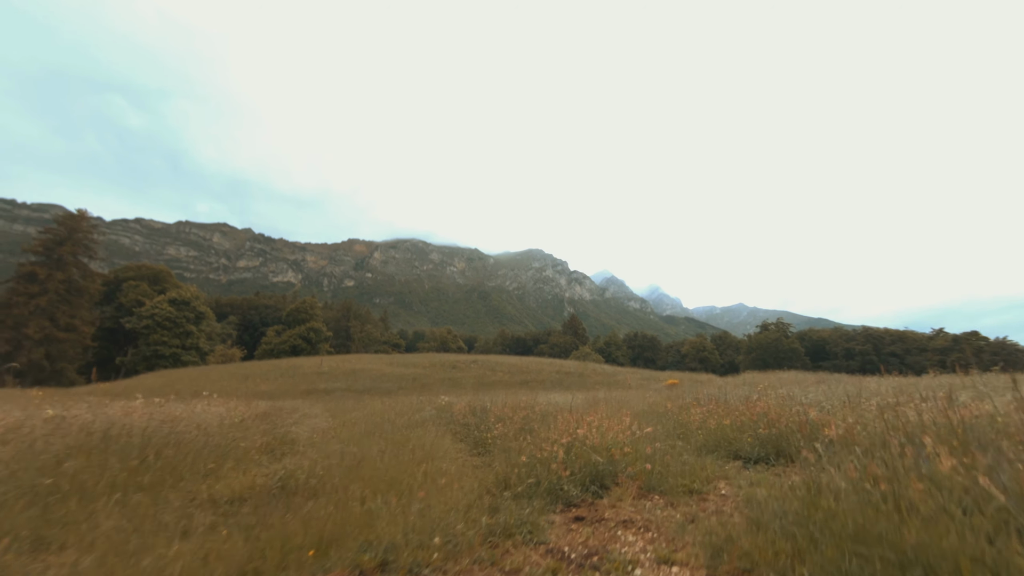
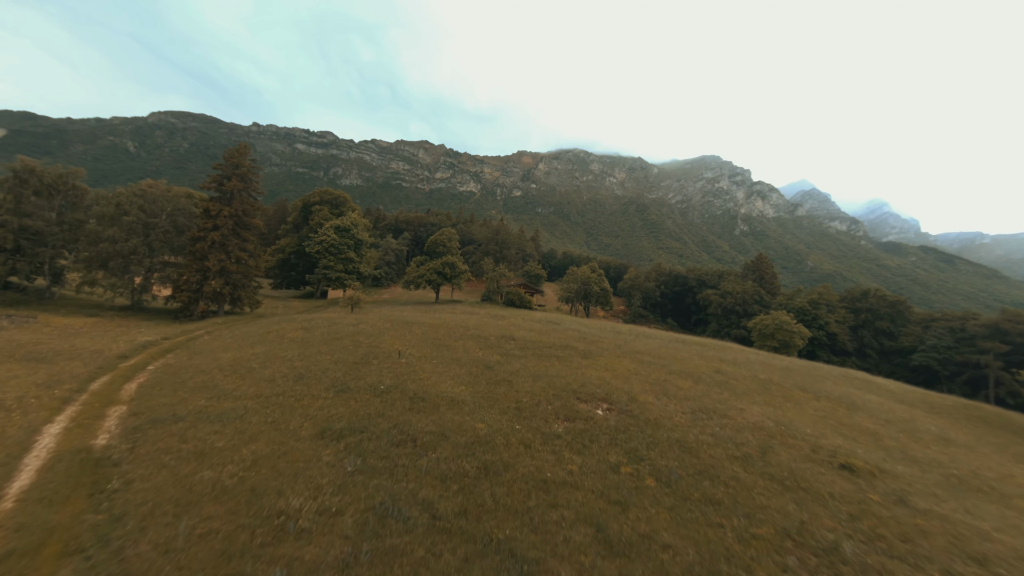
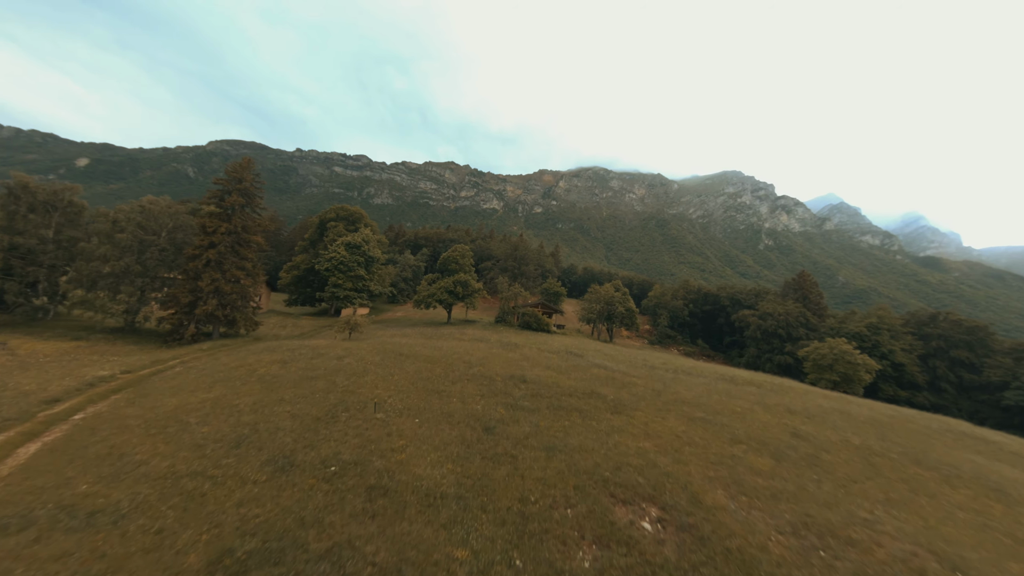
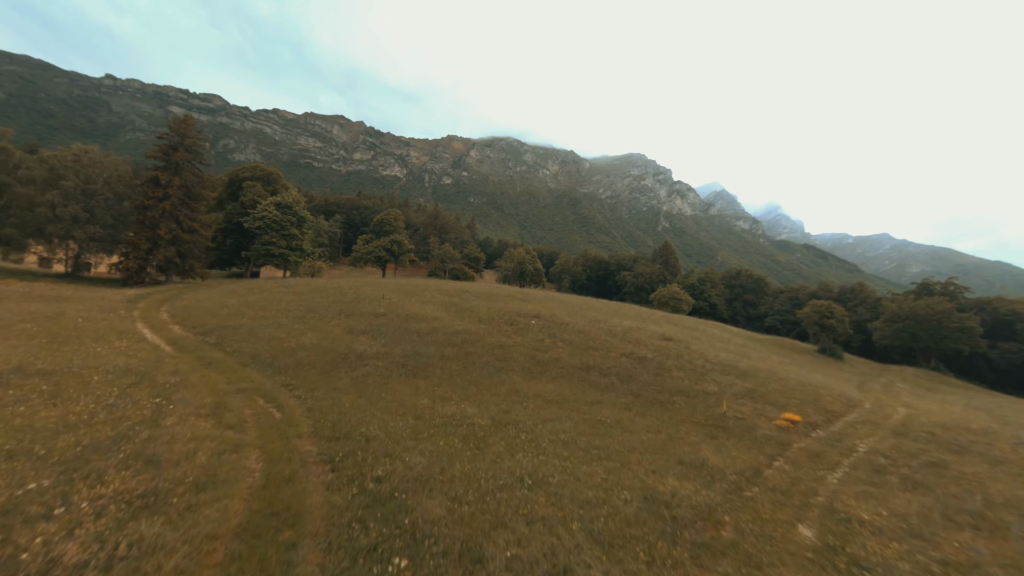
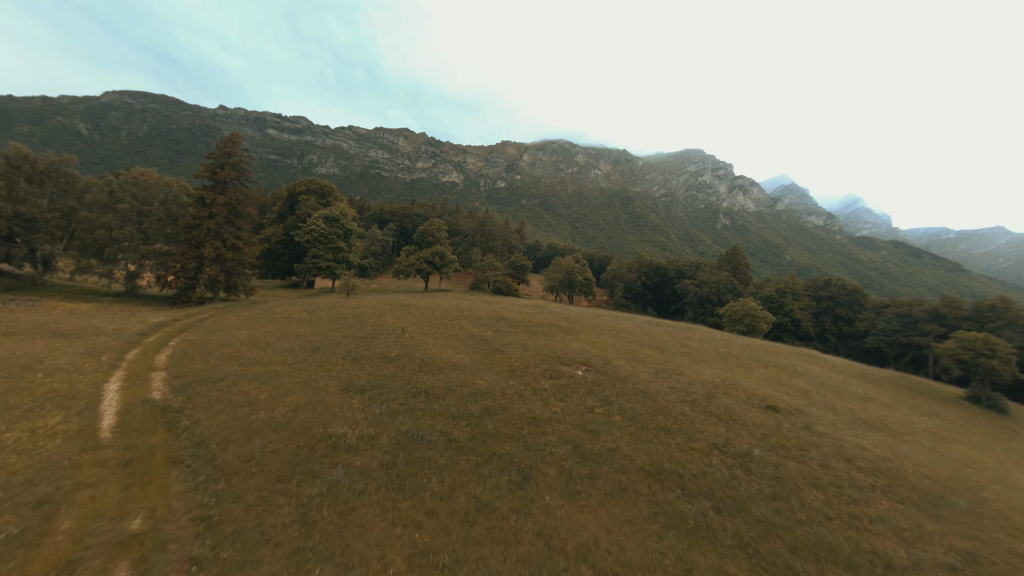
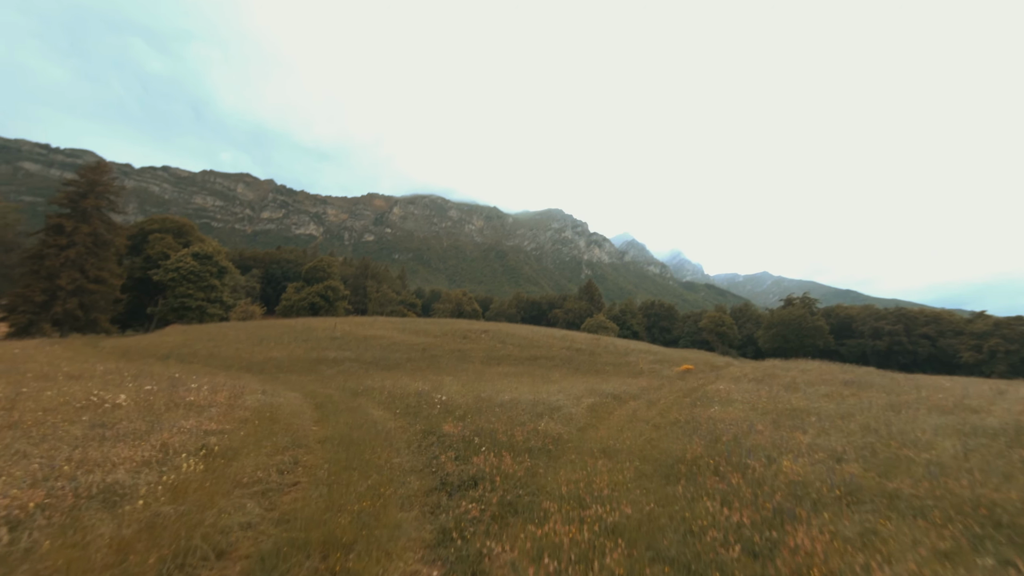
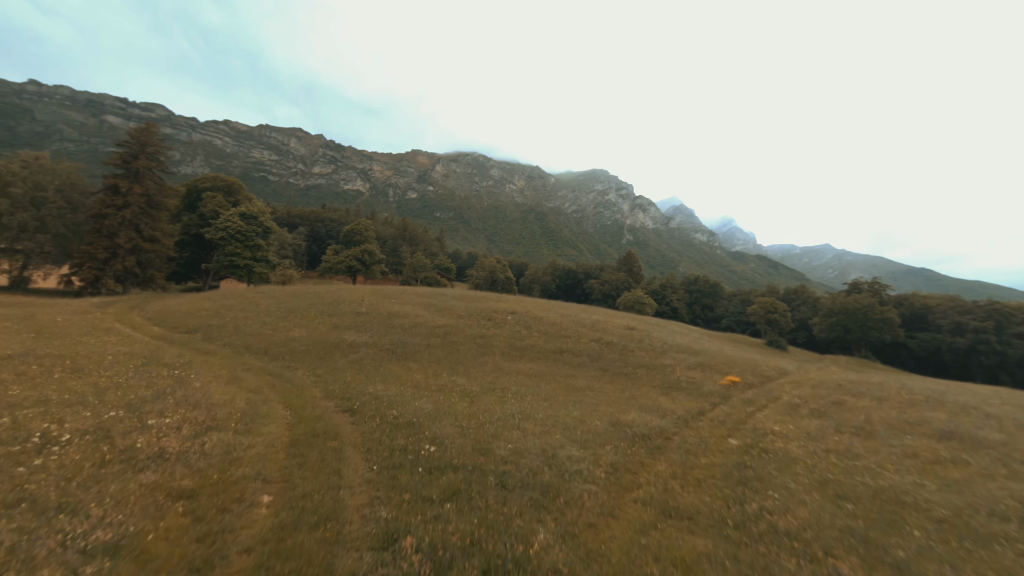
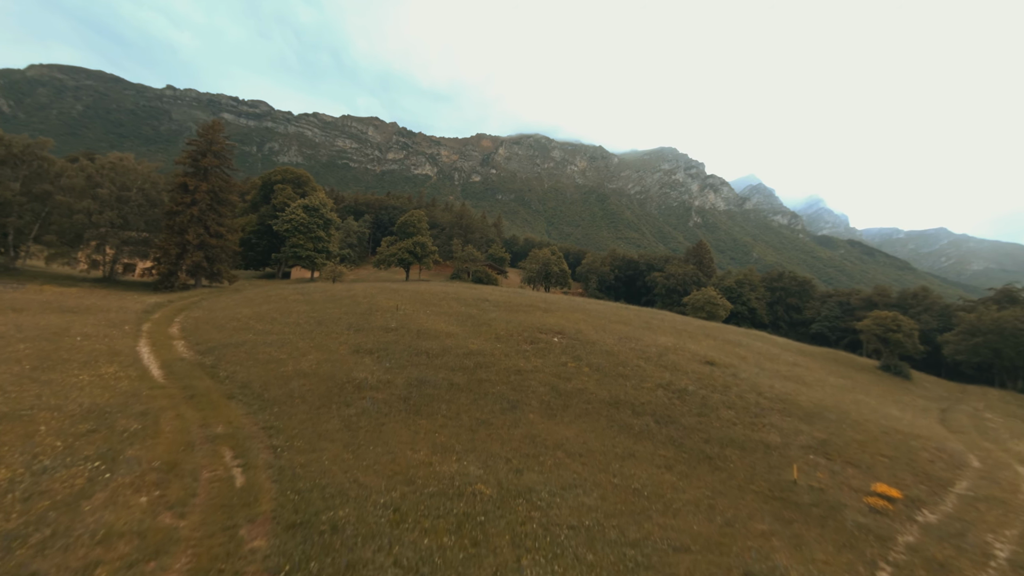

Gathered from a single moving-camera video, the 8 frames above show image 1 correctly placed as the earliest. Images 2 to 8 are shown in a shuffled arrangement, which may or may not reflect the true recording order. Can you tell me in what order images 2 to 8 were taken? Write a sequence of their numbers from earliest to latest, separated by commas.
6, 7, 4, 8, 5, 2, 3
